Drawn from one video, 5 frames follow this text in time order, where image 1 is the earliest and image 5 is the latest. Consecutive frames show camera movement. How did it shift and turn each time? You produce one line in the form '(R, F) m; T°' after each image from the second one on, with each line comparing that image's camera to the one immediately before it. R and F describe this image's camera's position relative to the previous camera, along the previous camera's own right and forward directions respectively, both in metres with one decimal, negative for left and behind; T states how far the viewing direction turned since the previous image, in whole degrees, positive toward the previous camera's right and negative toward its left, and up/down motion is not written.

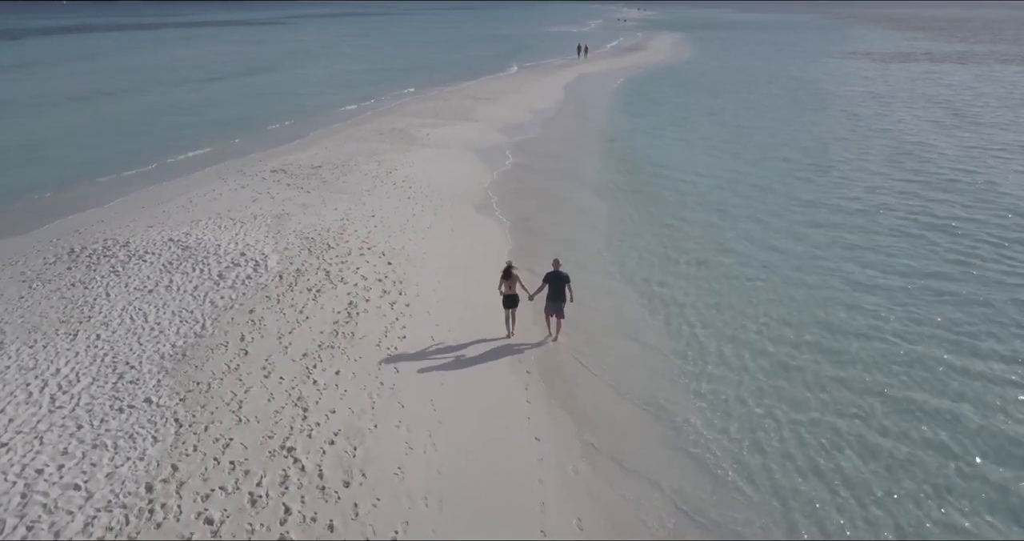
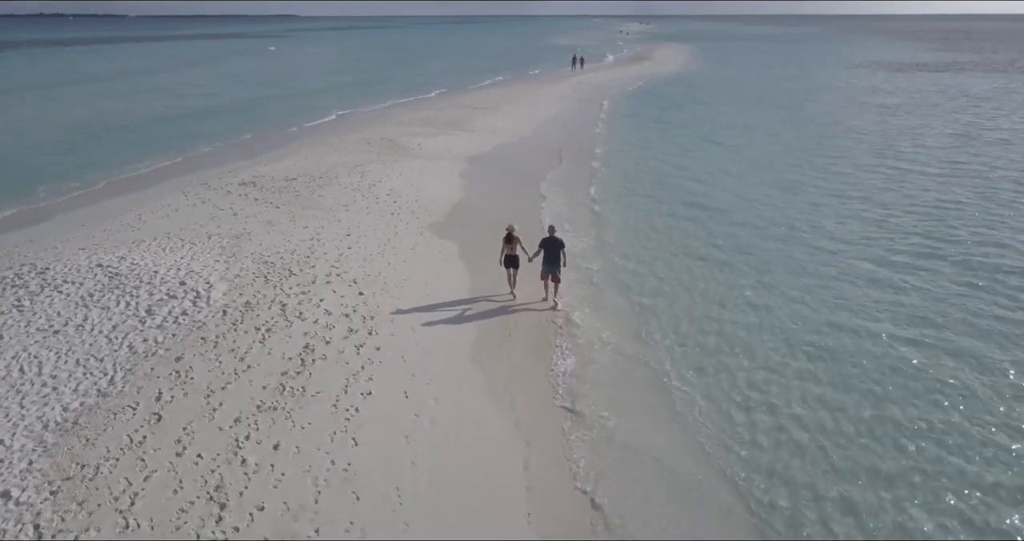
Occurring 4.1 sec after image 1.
(+0.1, +2.5) m; 0°
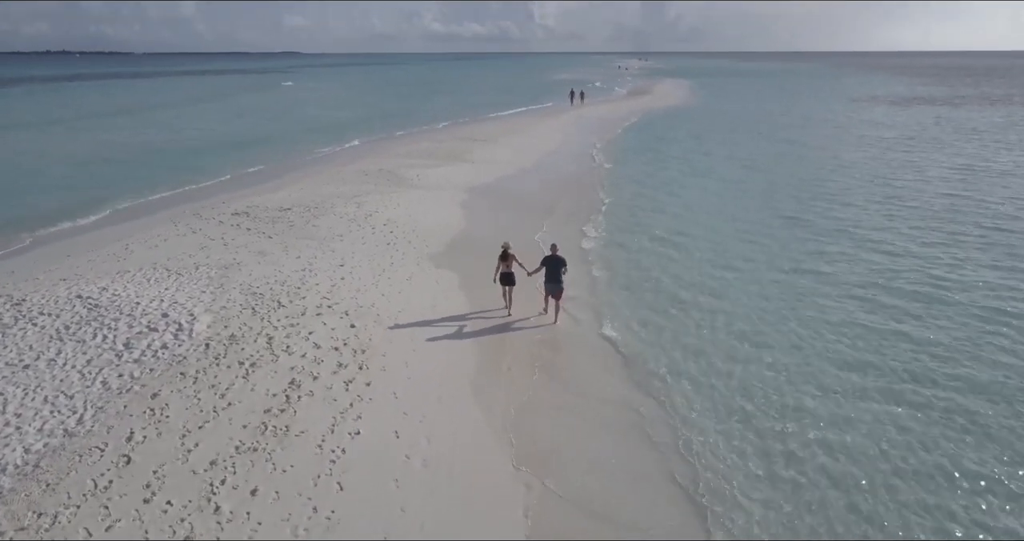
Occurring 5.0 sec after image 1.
(0.0, +0.6) m; 0°
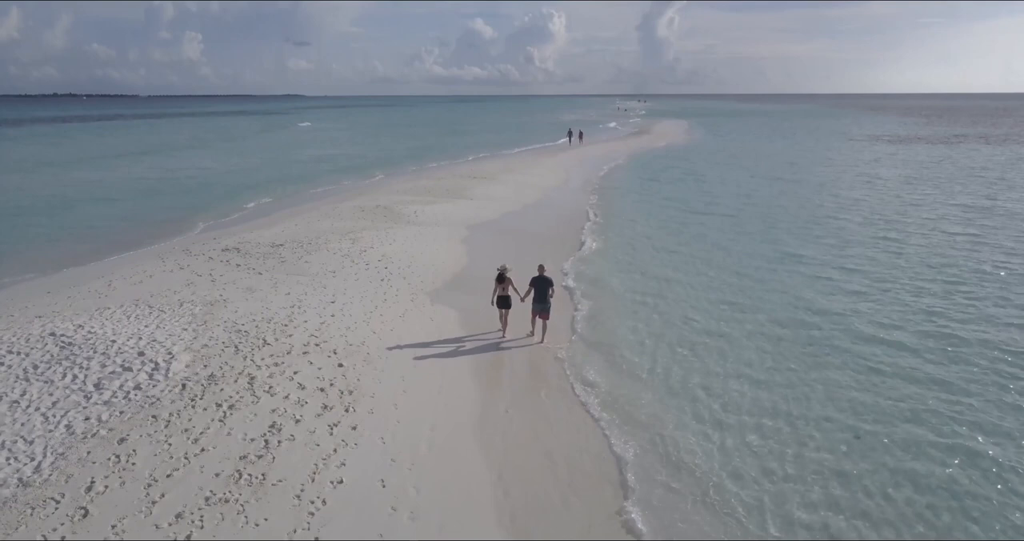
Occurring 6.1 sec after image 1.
(0.0, +0.6) m; 0°
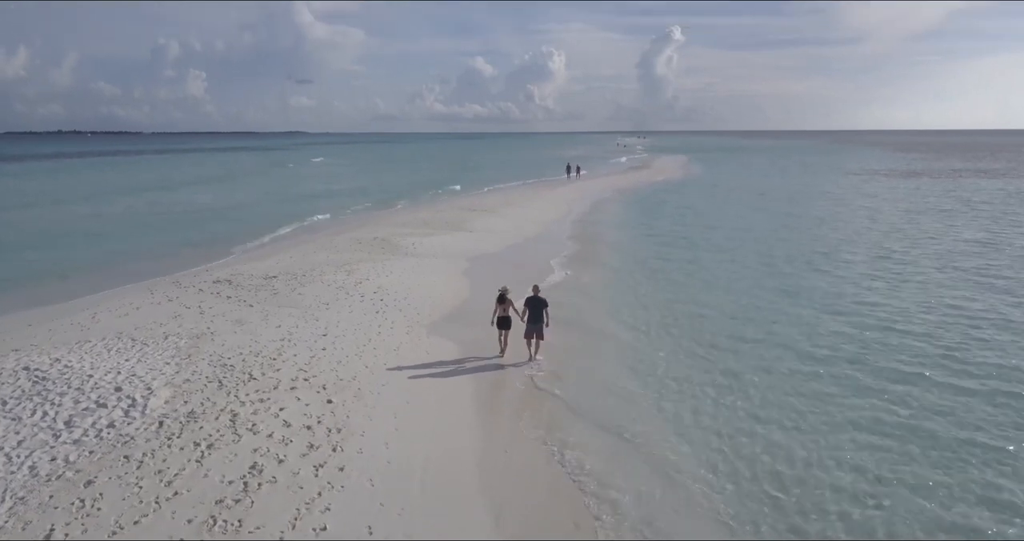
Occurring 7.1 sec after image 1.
(0.0, +0.5) m; 0°
